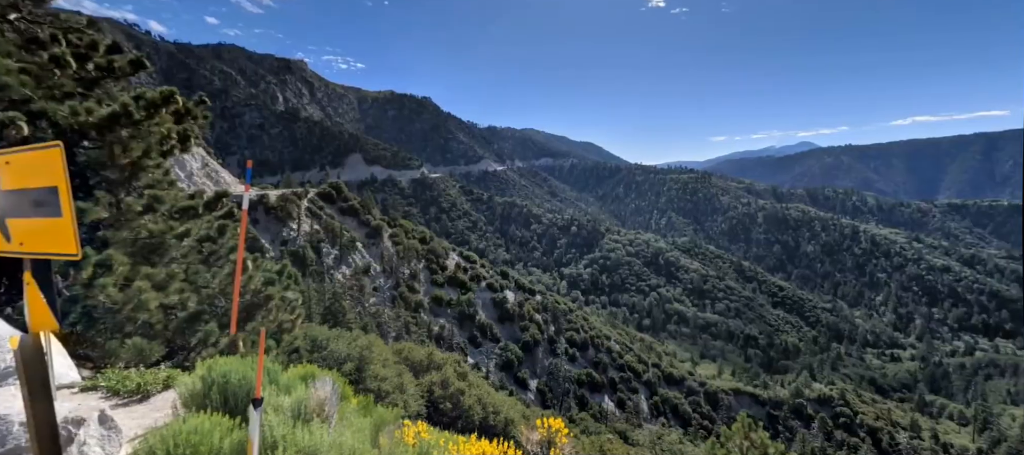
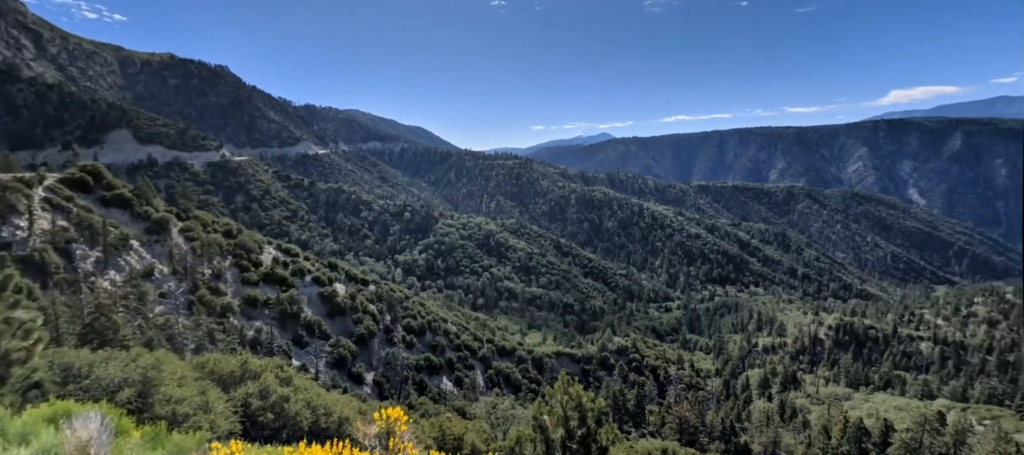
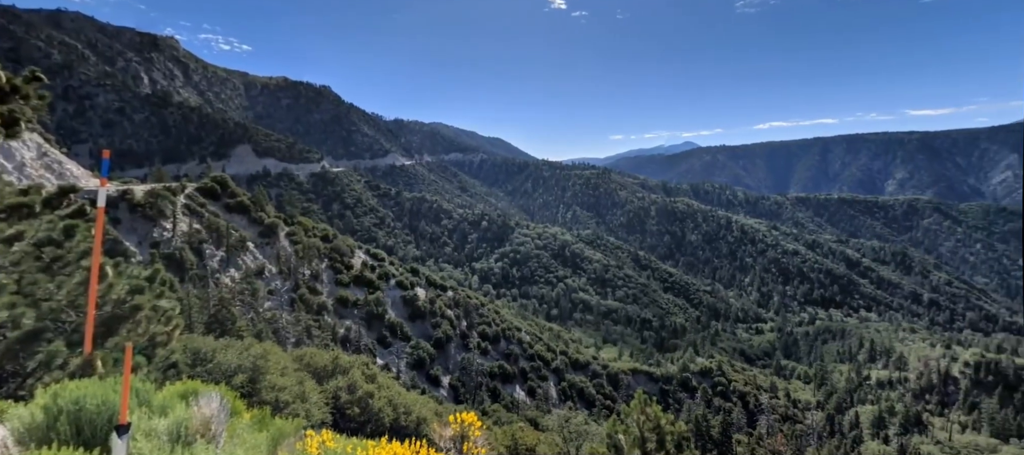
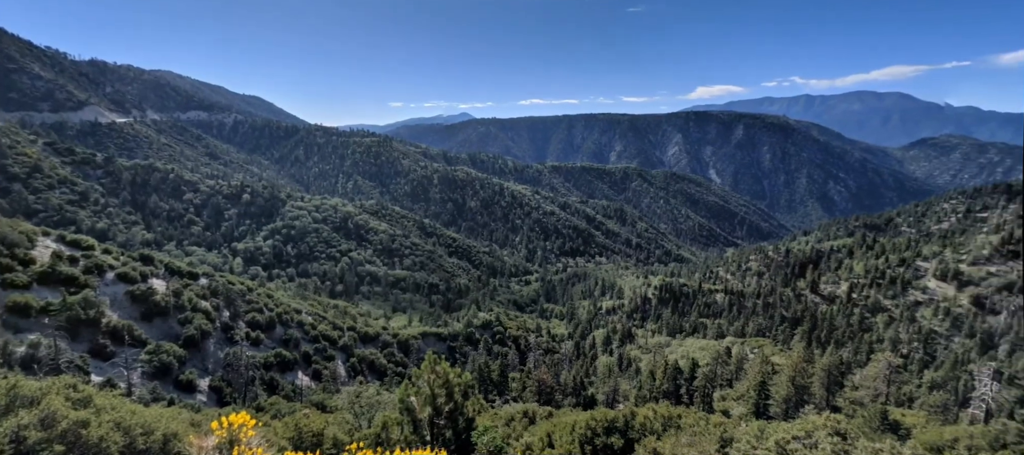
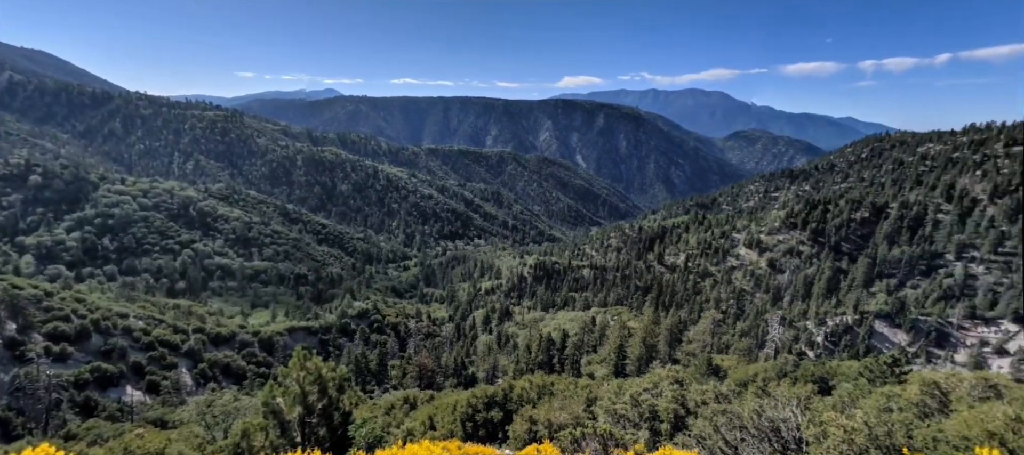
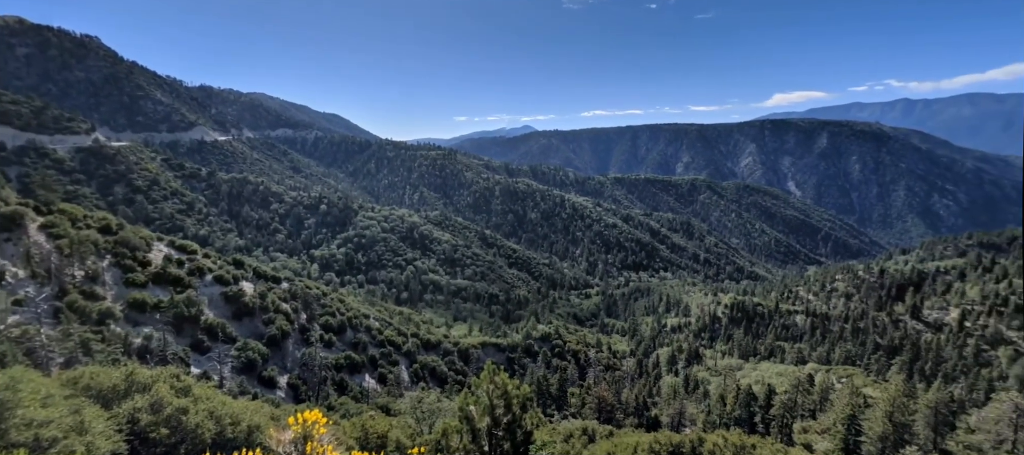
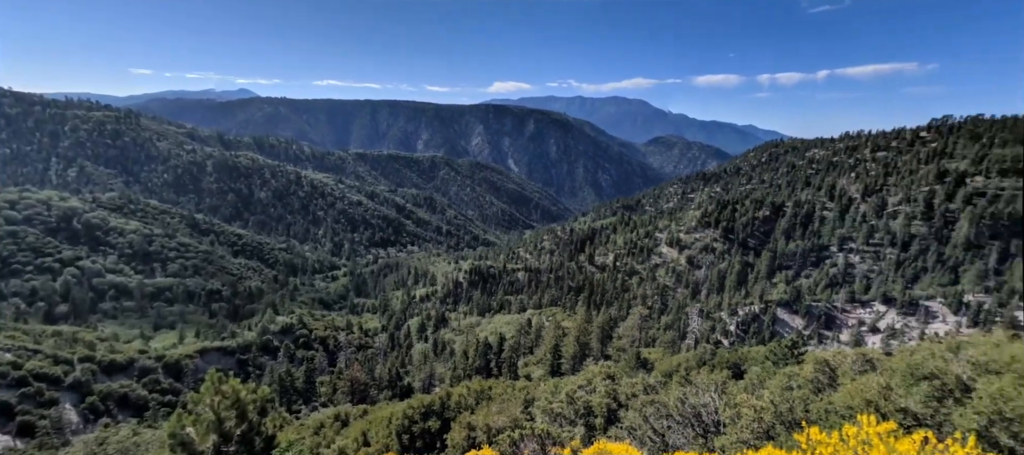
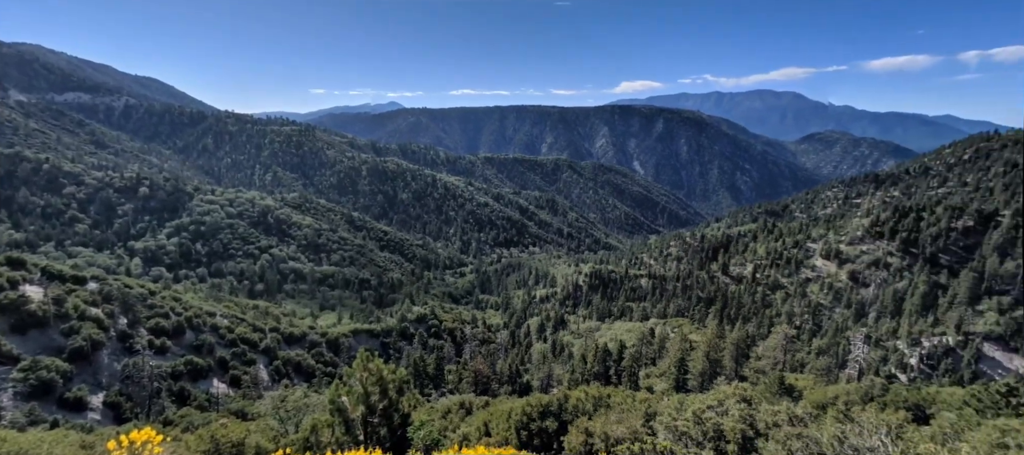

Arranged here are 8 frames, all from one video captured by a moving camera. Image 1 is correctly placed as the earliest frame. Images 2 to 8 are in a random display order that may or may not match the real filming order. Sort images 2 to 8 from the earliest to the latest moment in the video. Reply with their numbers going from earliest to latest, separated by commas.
3, 2, 6, 4, 8, 5, 7
